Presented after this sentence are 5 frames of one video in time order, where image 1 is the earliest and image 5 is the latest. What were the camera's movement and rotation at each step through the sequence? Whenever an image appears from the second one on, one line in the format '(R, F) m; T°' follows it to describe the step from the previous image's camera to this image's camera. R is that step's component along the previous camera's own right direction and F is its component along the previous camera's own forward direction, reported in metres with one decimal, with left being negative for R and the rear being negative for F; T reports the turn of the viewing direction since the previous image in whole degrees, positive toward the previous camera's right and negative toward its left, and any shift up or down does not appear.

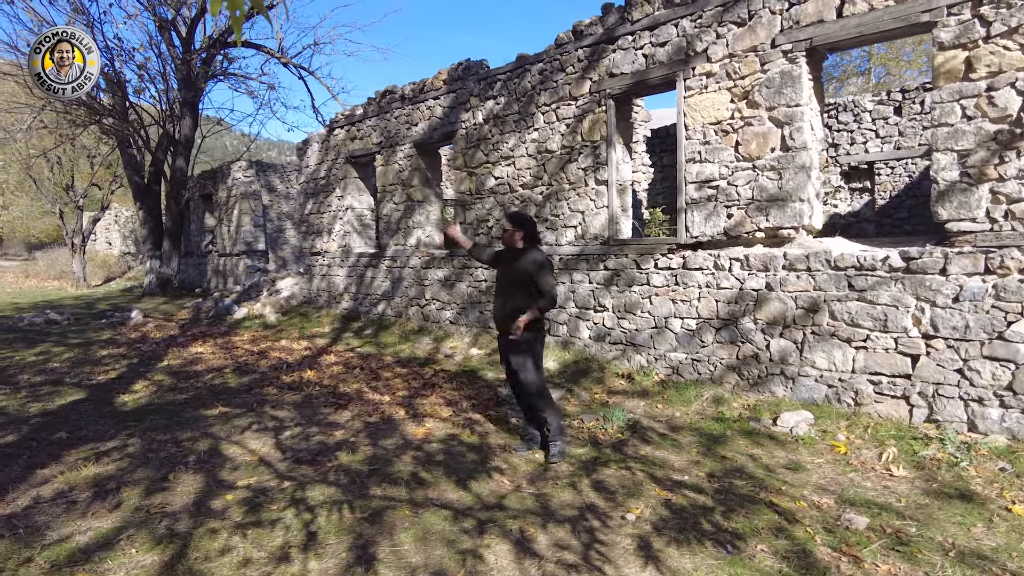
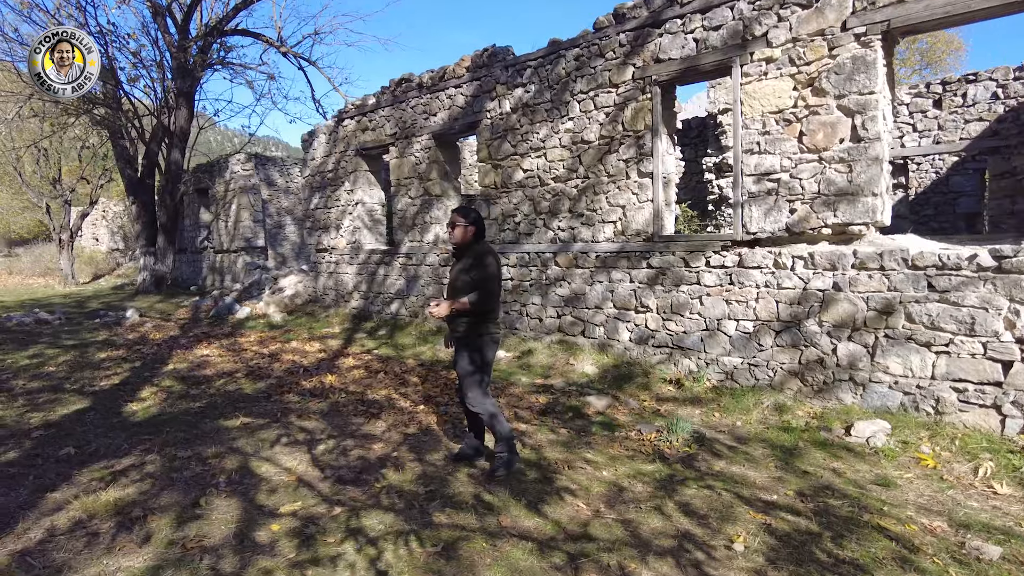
(-0.5, +0.4) m; +1°
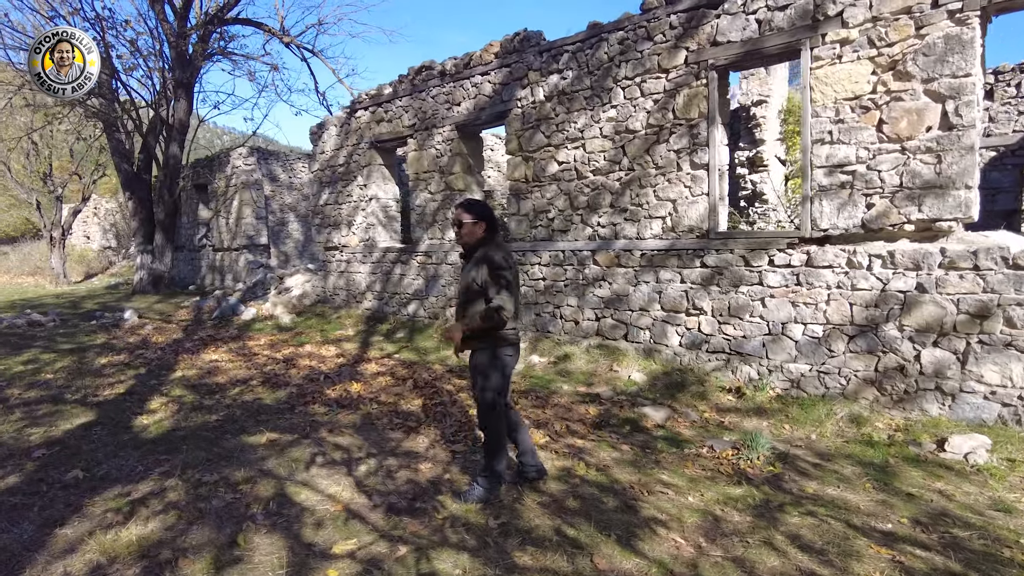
(-0.5, +0.4) m; +1°
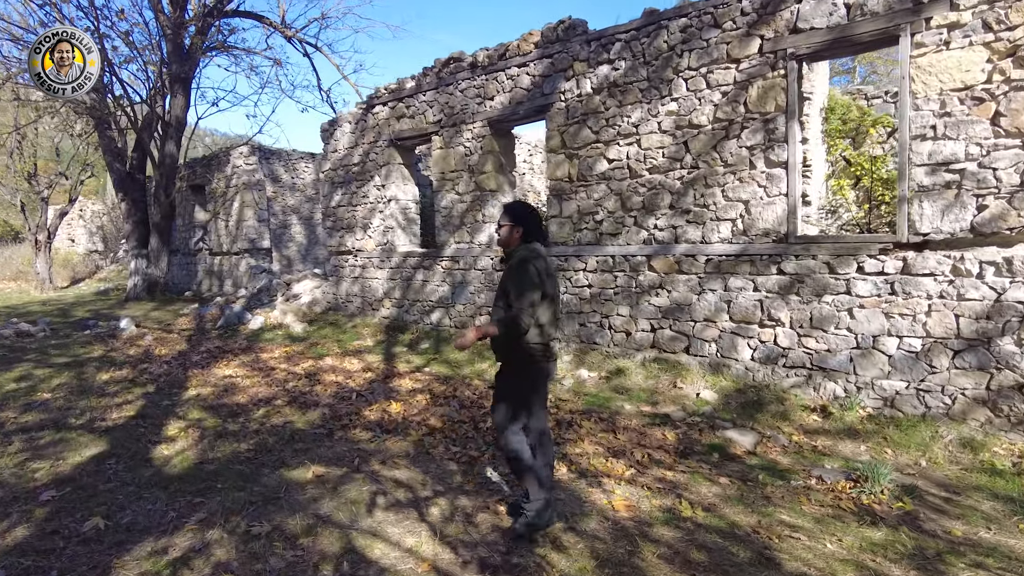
(-0.6, +0.5) m; +1°
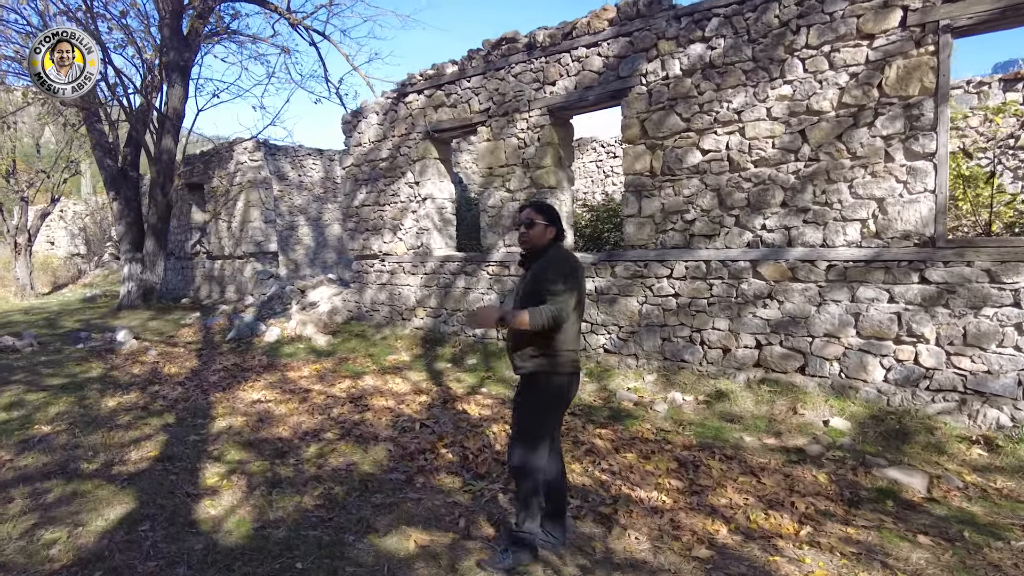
(-0.9, +0.8) m; +2°
